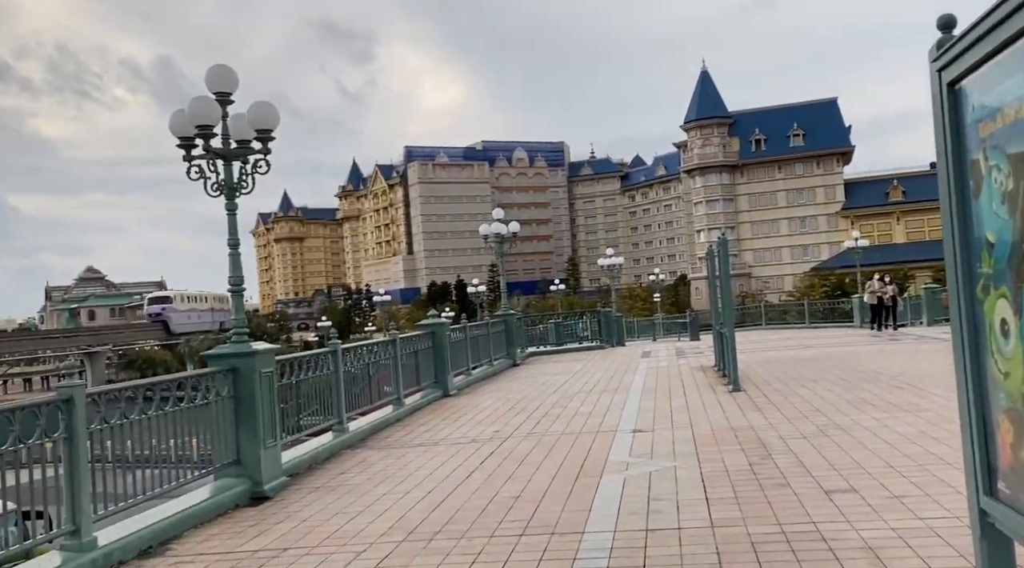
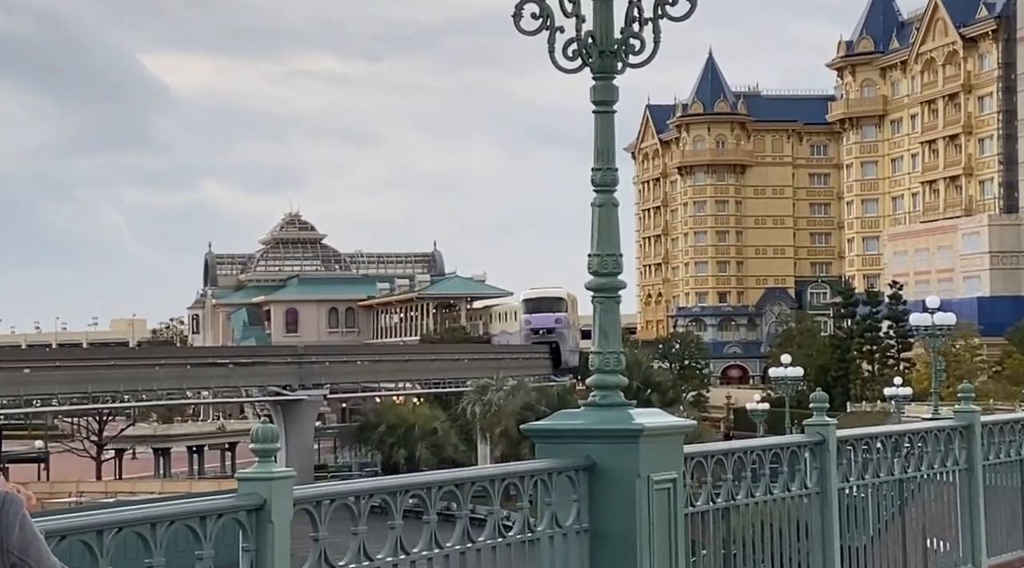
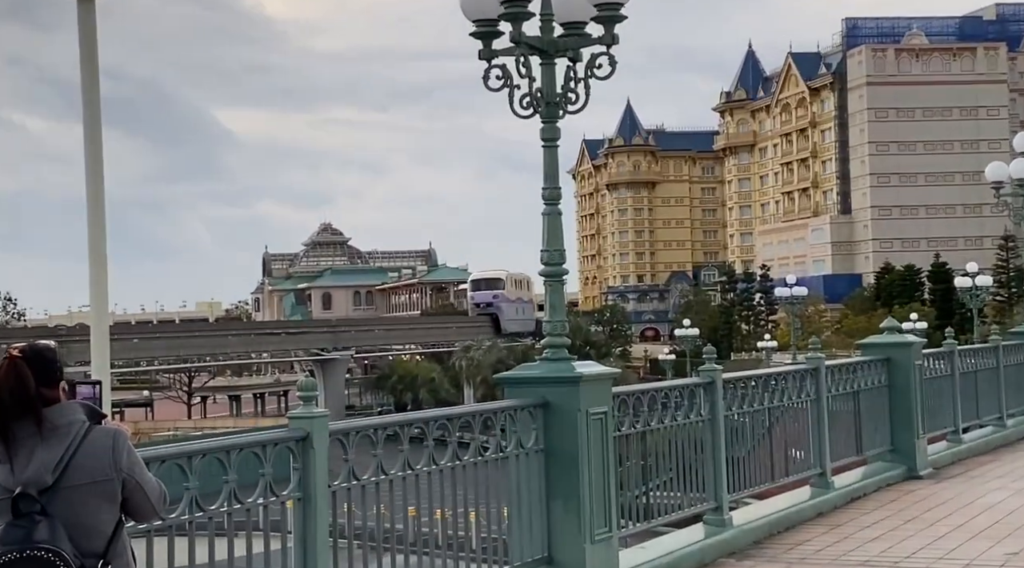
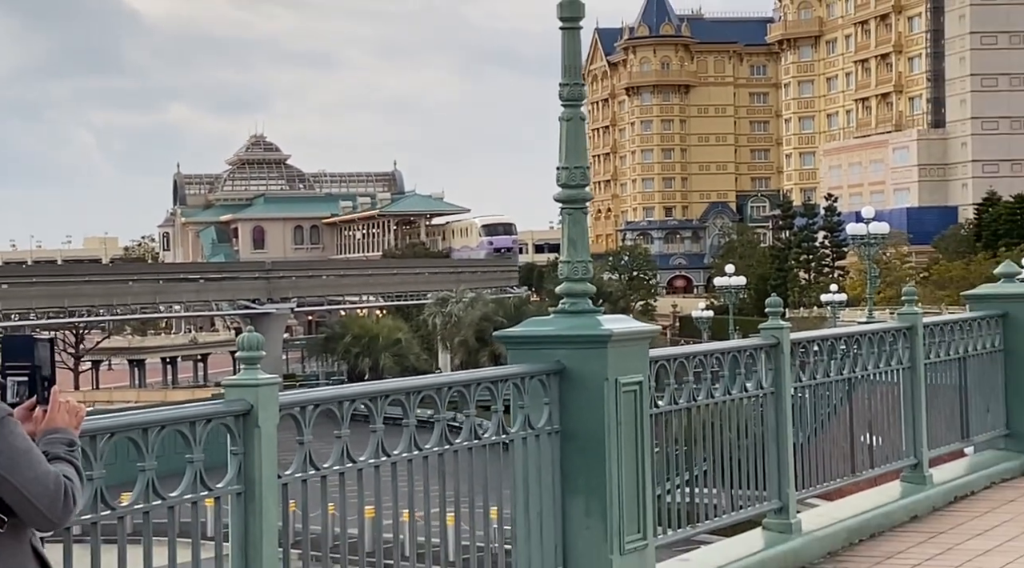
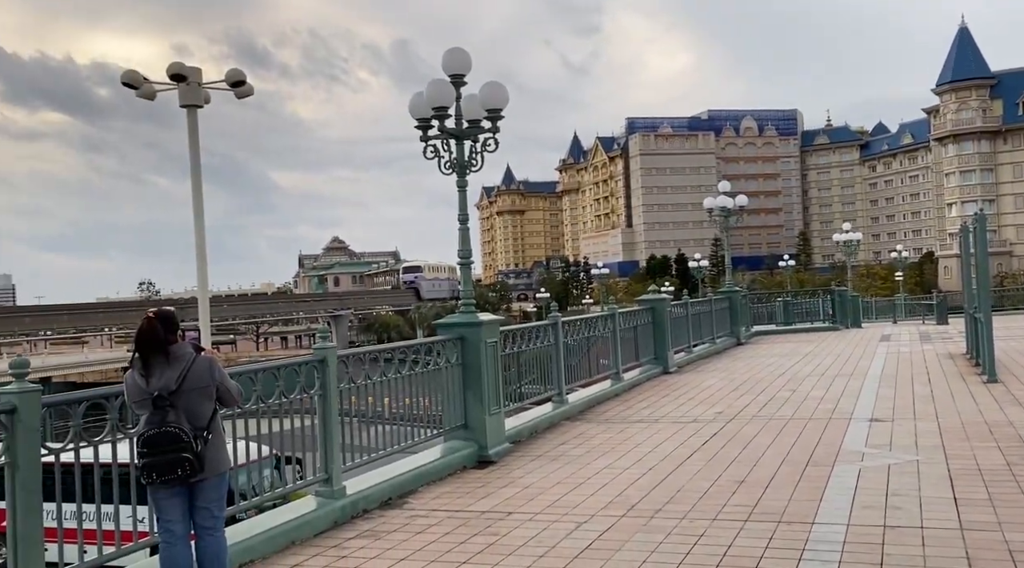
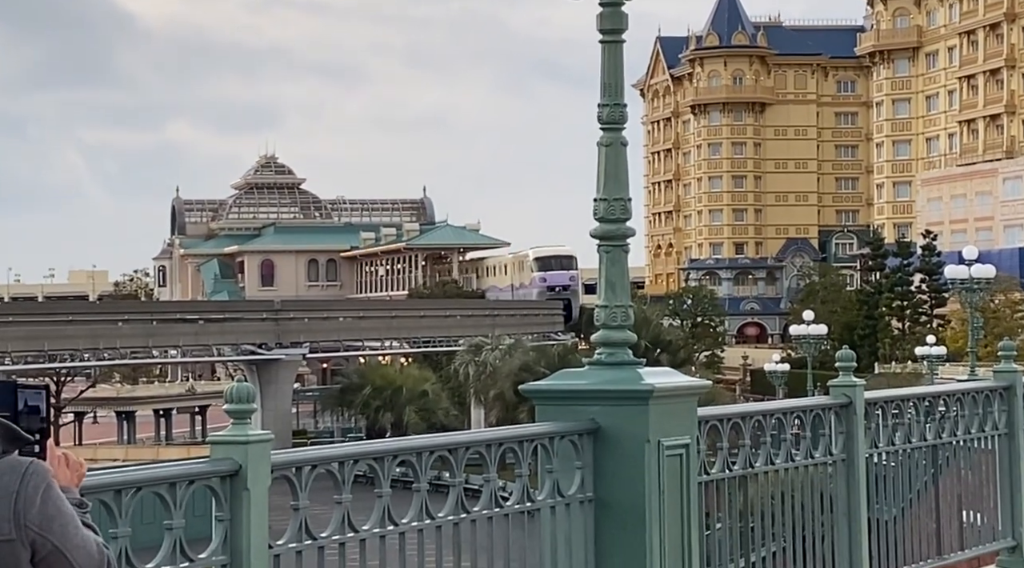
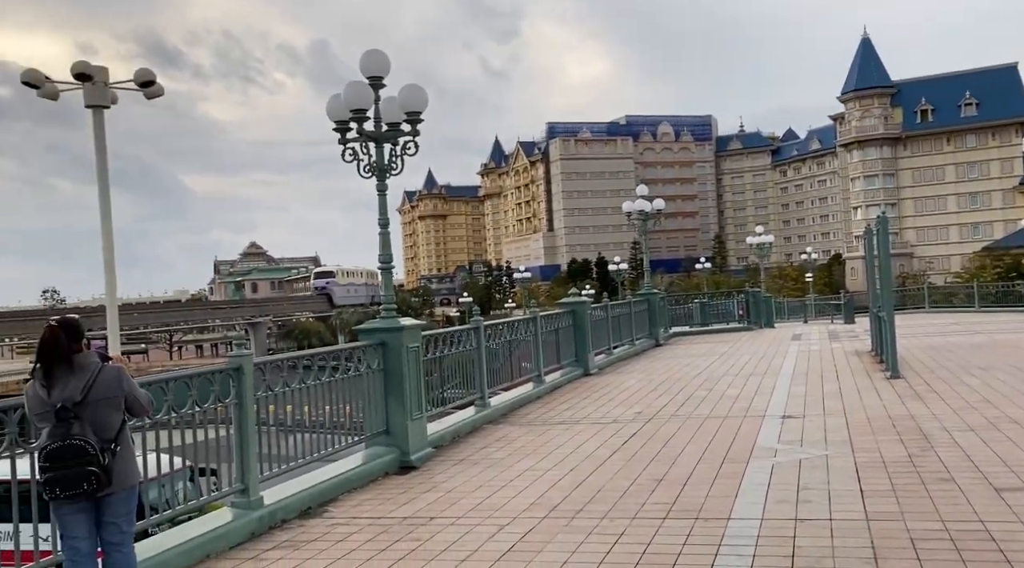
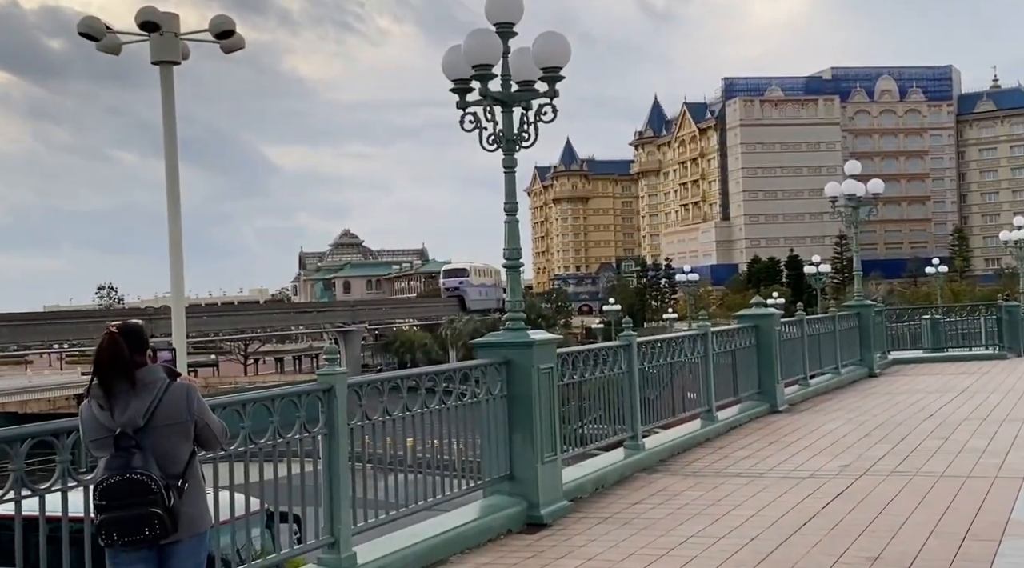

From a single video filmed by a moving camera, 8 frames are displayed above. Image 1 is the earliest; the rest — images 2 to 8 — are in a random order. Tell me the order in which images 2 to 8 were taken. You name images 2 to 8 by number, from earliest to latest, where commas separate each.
7, 5, 8, 3, 2, 6, 4
